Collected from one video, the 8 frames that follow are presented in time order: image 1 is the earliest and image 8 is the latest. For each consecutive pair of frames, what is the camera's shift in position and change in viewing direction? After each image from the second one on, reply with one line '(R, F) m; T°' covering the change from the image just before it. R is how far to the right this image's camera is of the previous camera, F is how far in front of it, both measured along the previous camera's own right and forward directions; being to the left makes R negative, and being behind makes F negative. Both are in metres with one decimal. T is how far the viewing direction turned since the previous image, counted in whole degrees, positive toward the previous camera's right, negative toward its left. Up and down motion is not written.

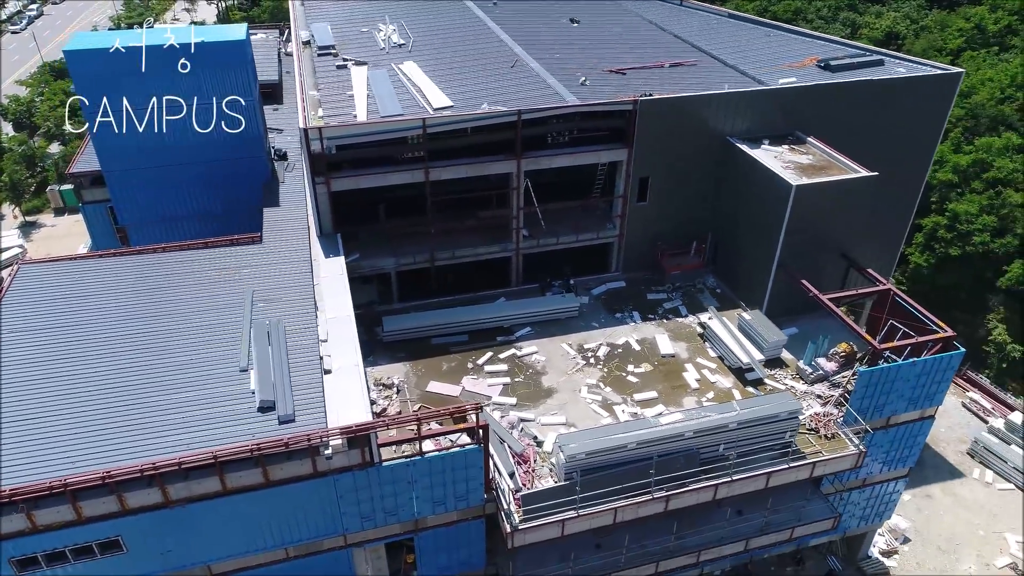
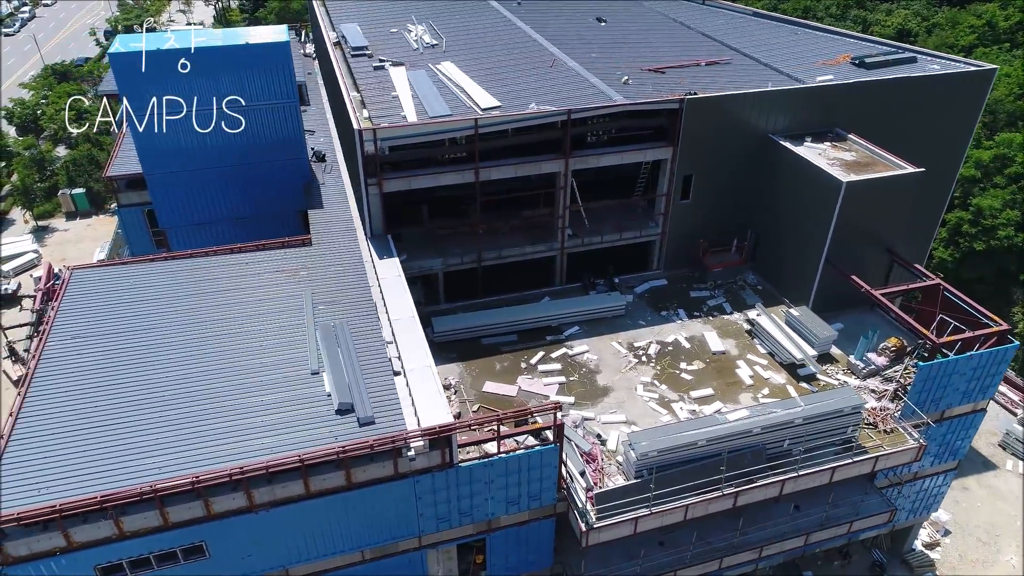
(-2.3, 0.0) m; +1°
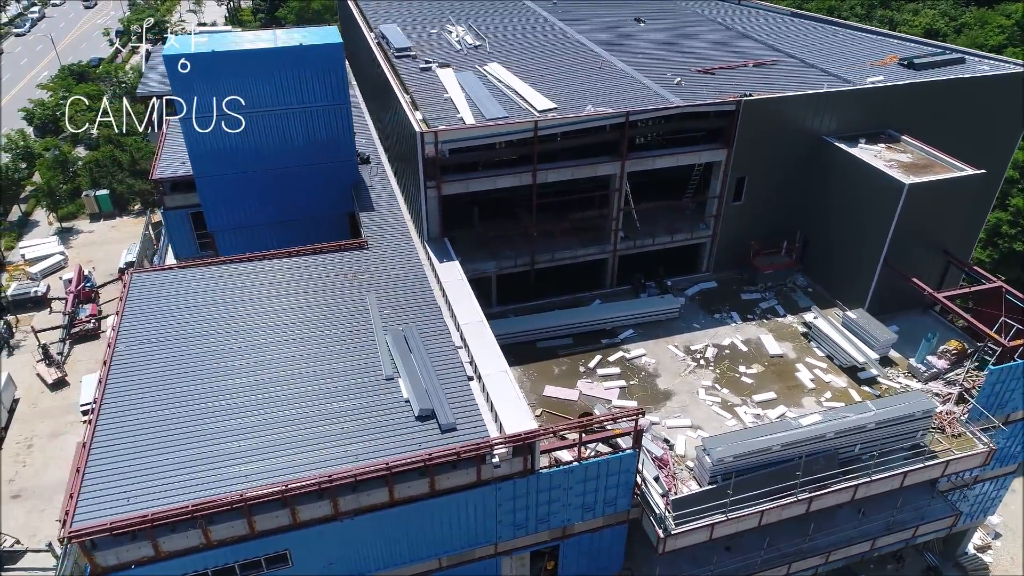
(-2.1, +0.2) m; 0°
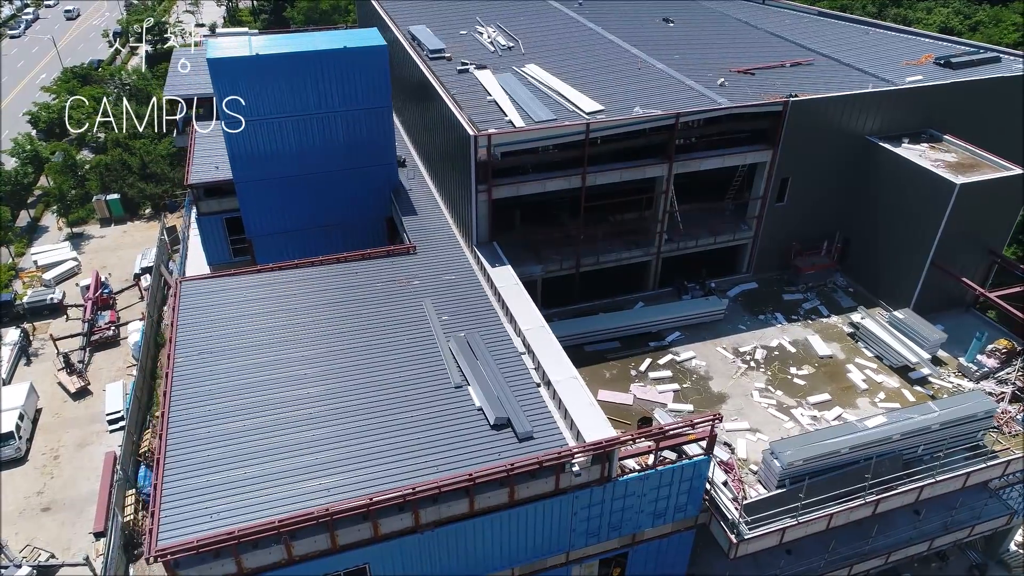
(-2.1, +0.2) m; +1°
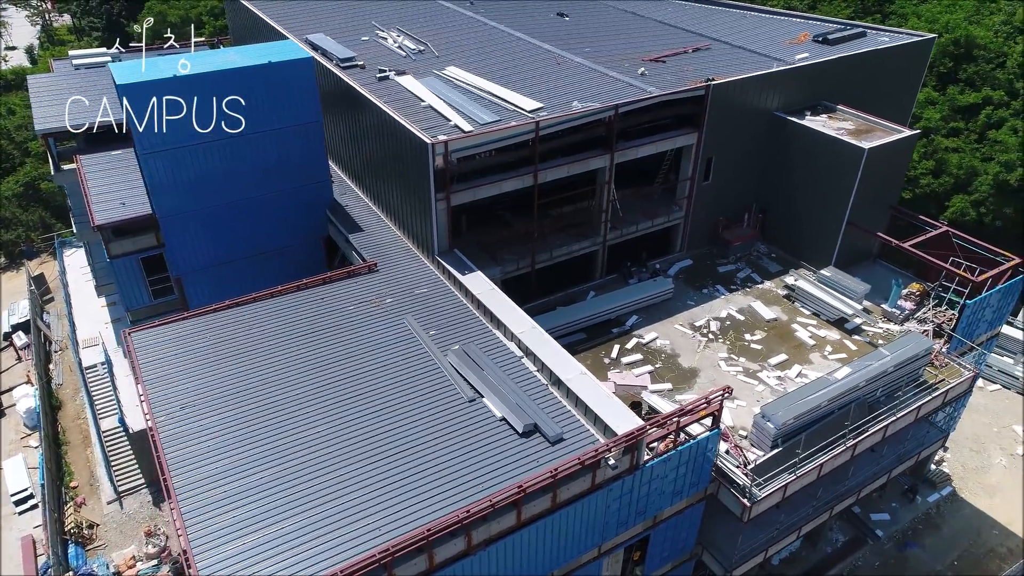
(-3.5, +0.5) m; +11°
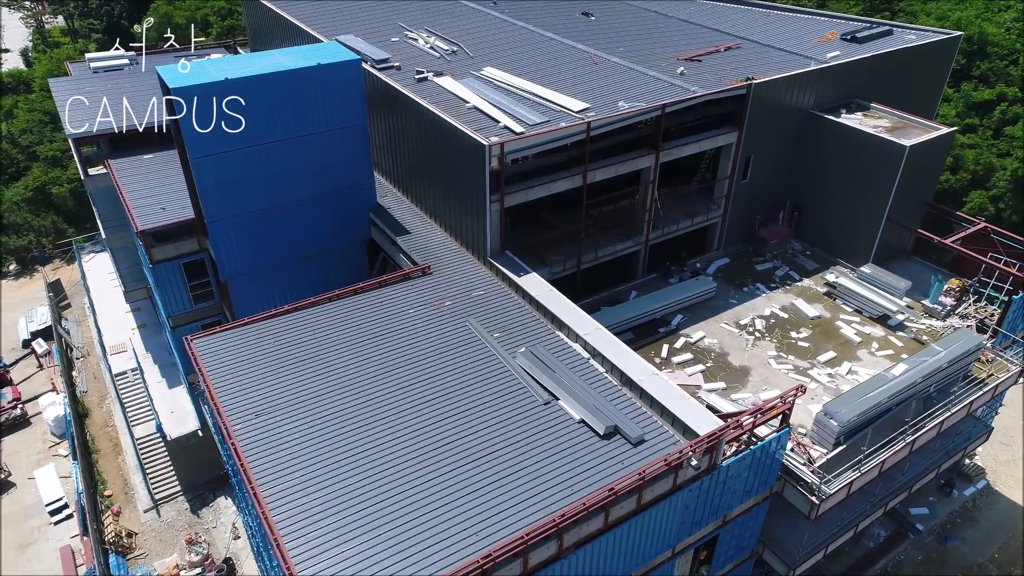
(-2.2, +0.1) m; +1°
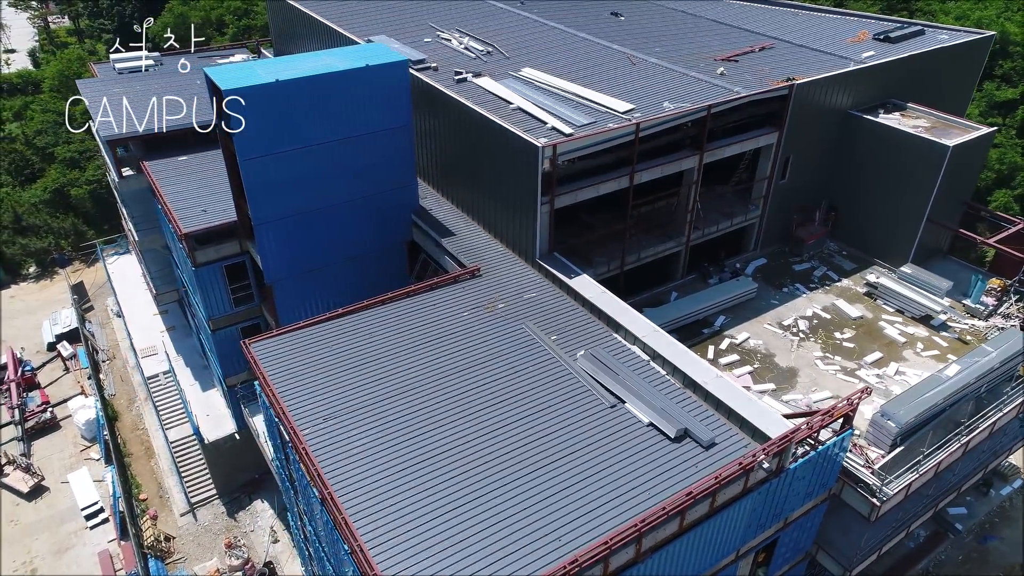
(-1.8, +0.1) m; 0°
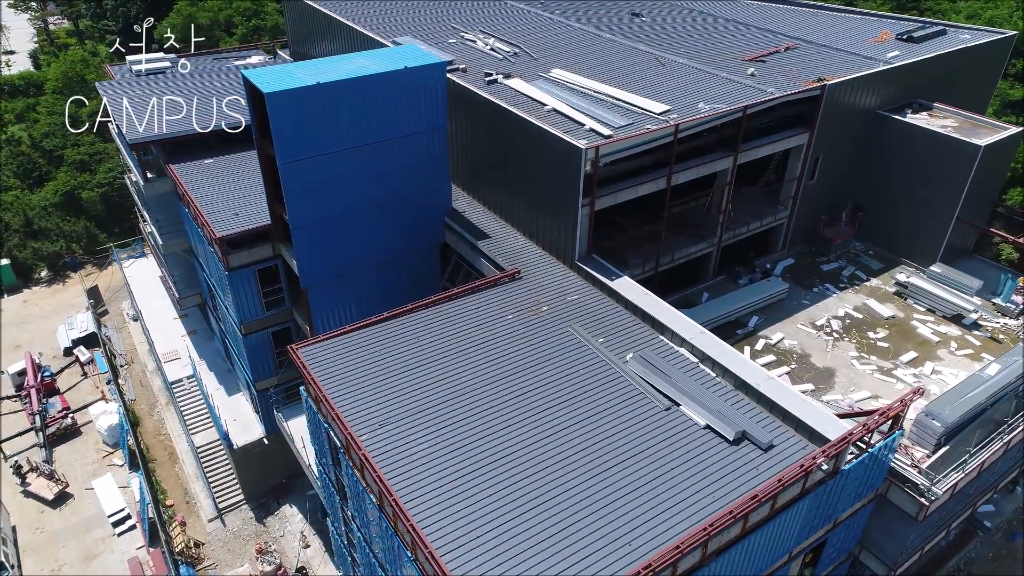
(-1.5, +0.1) m; +1°
